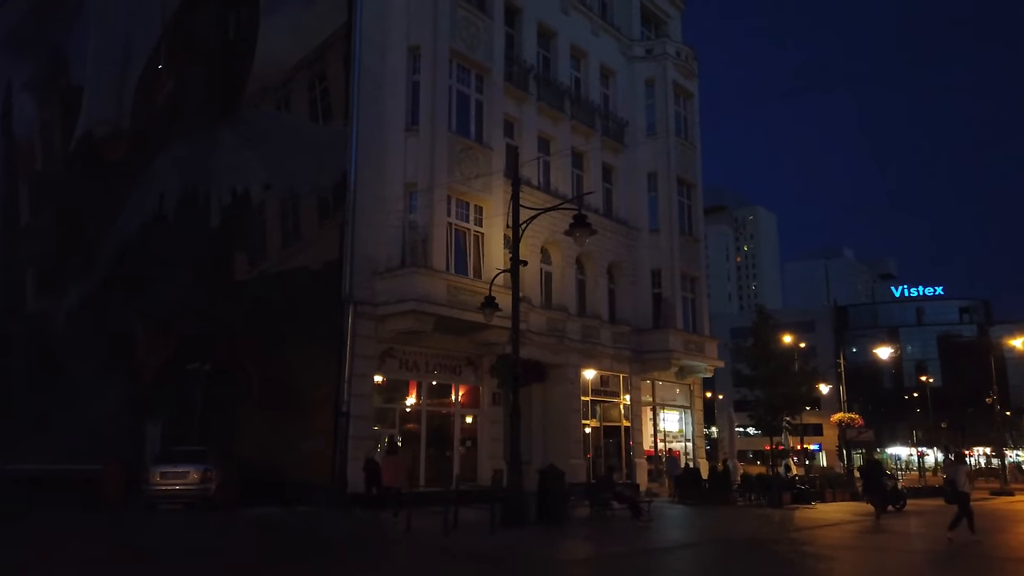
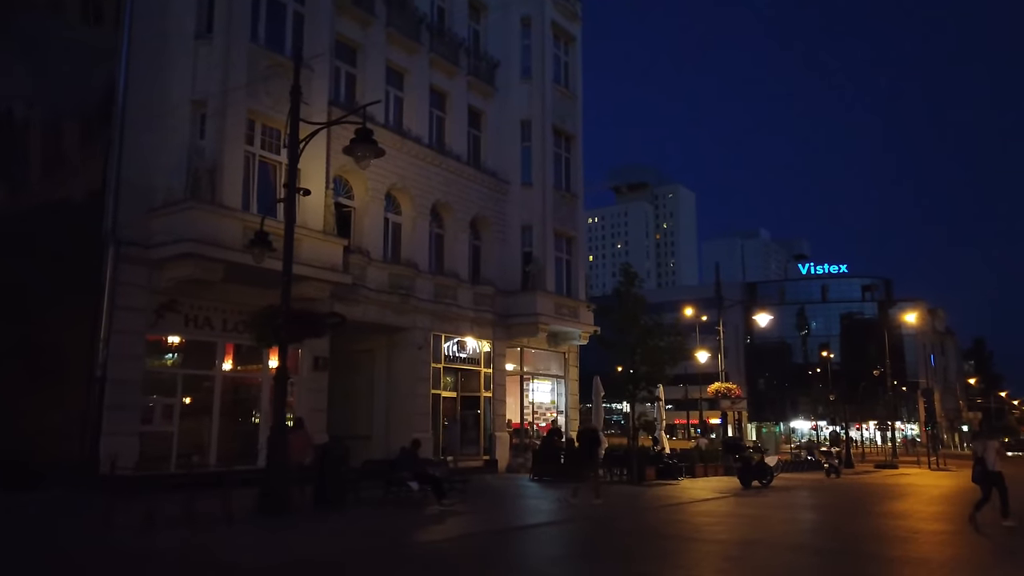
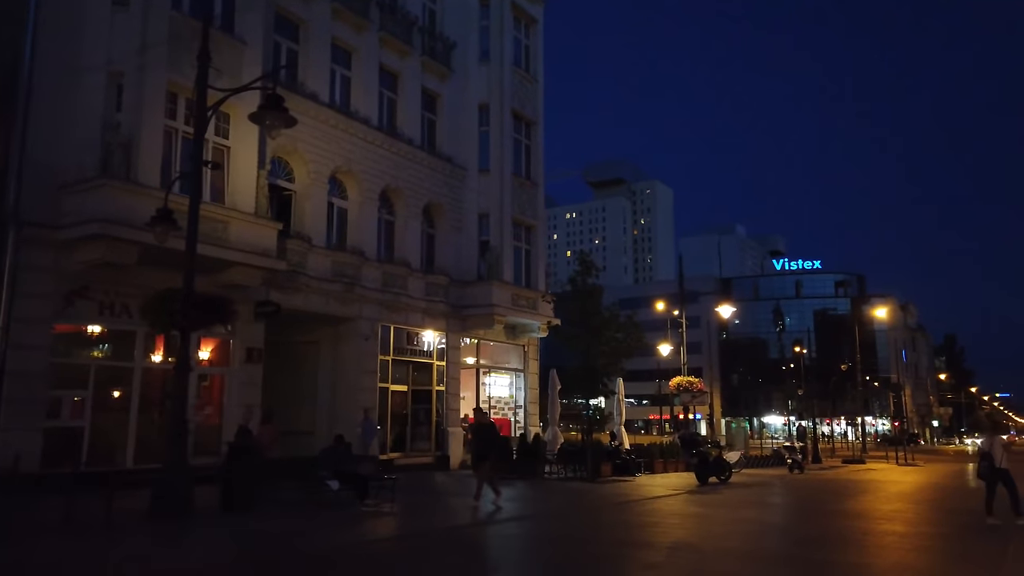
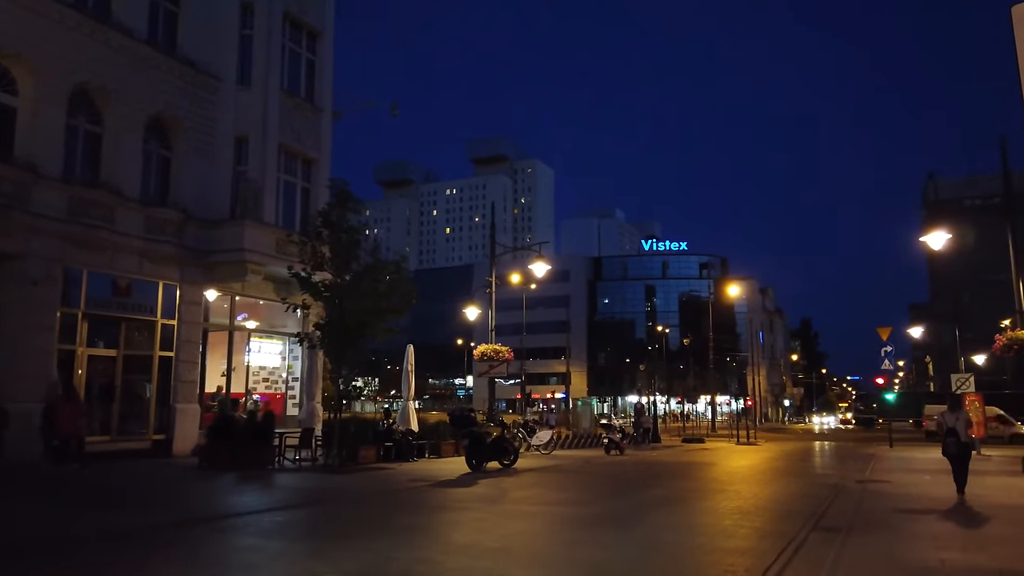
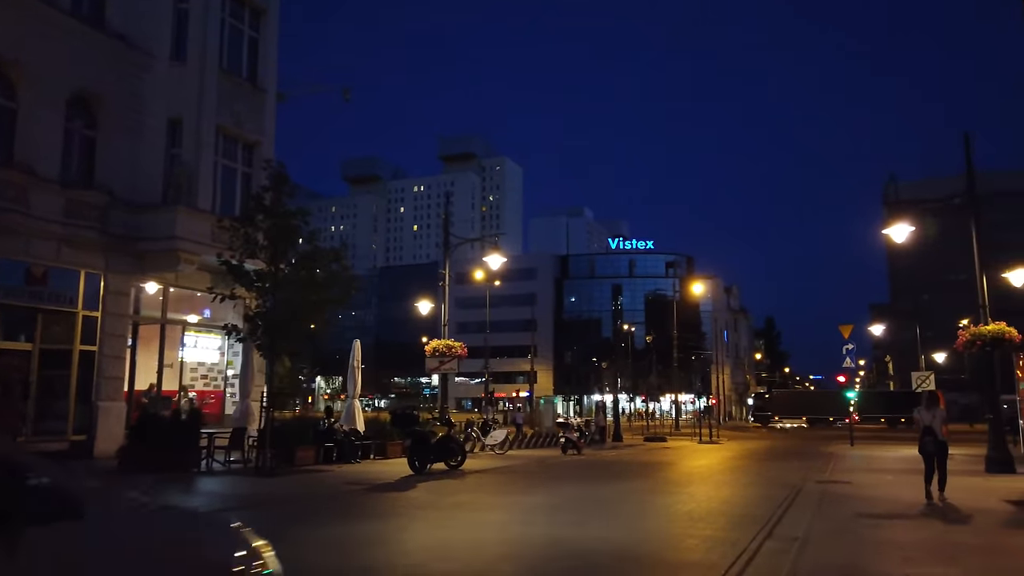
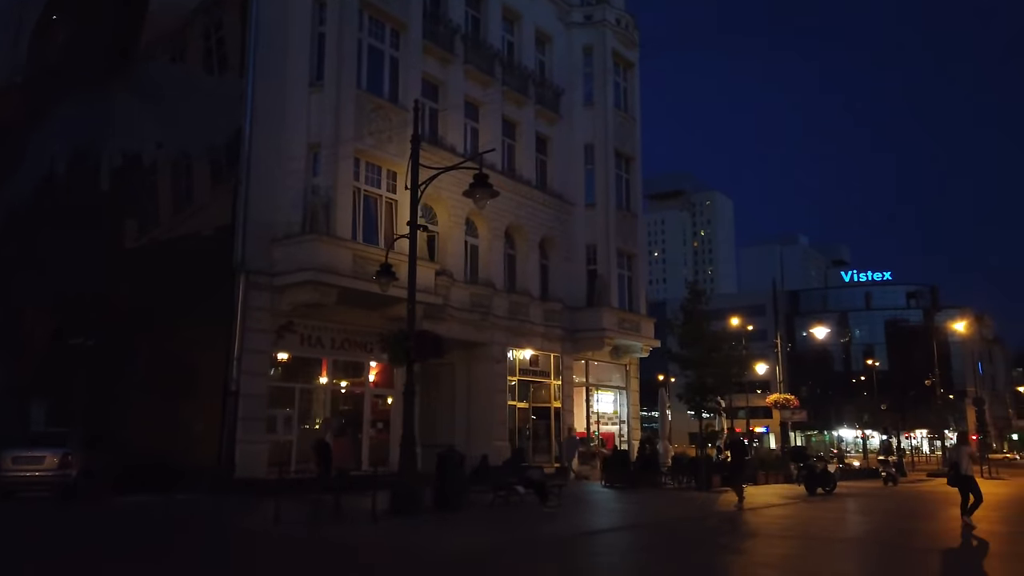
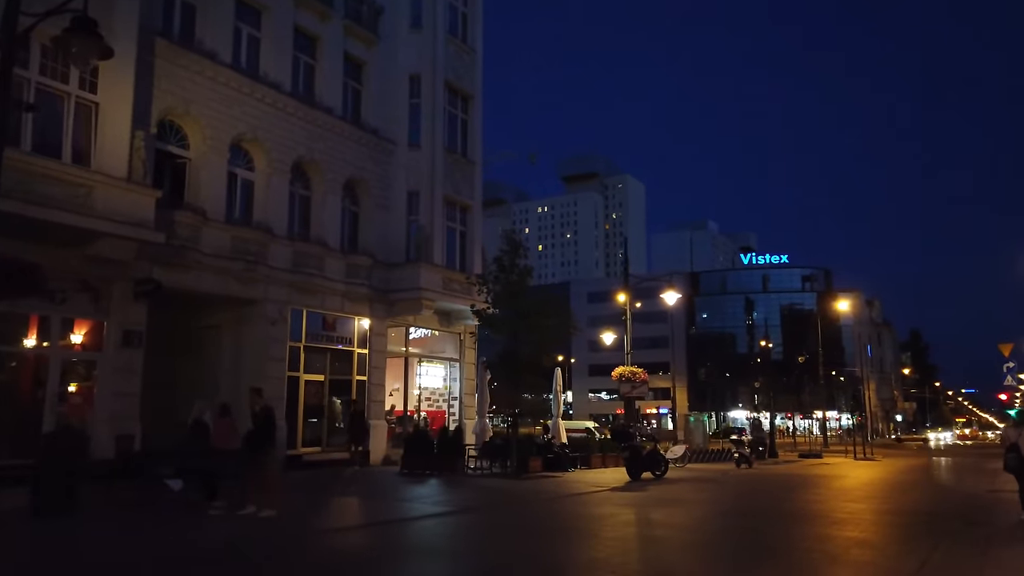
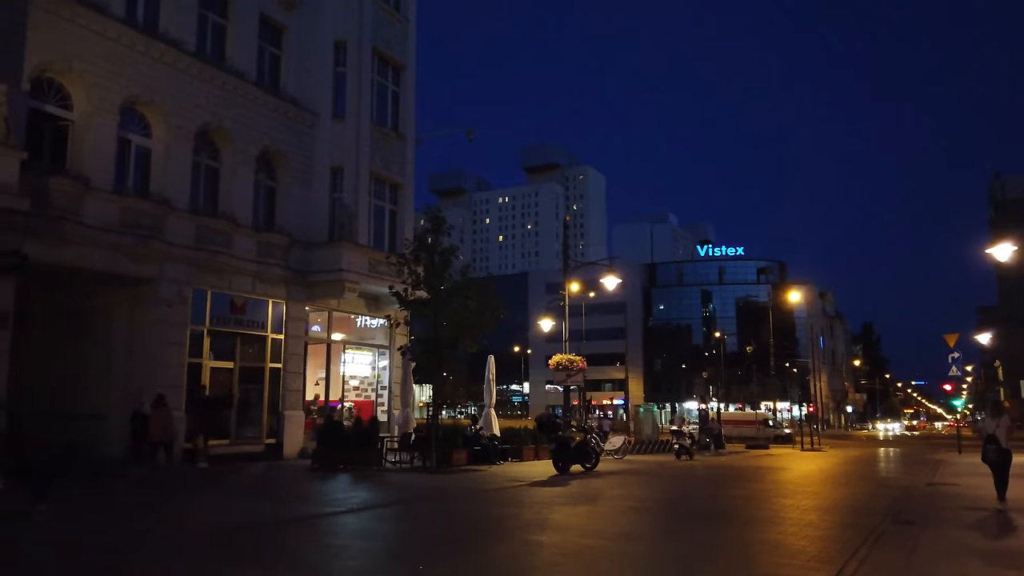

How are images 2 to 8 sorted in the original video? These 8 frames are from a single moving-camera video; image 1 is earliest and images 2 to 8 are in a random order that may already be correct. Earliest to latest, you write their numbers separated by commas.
6, 2, 3, 7, 8, 4, 5
